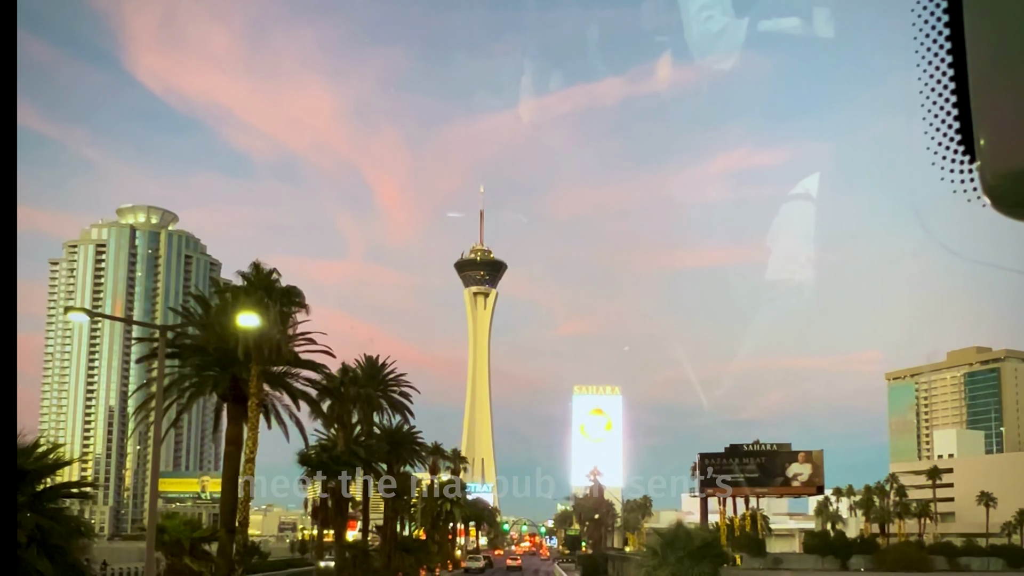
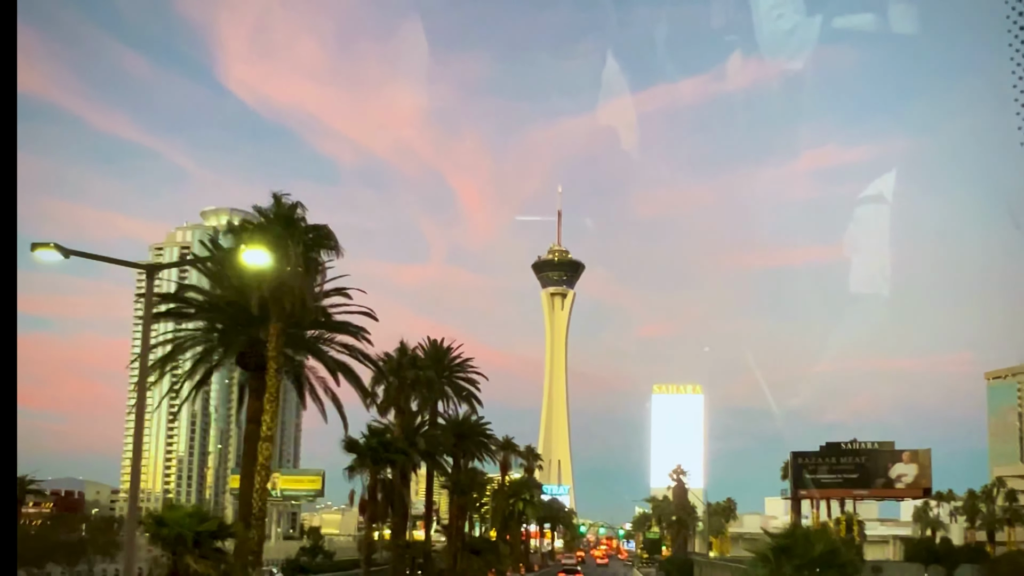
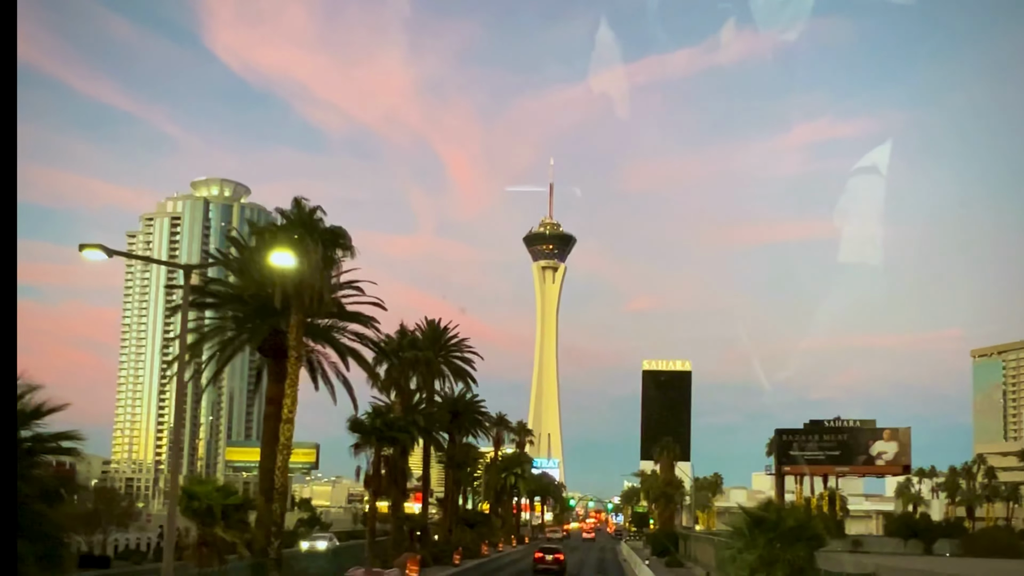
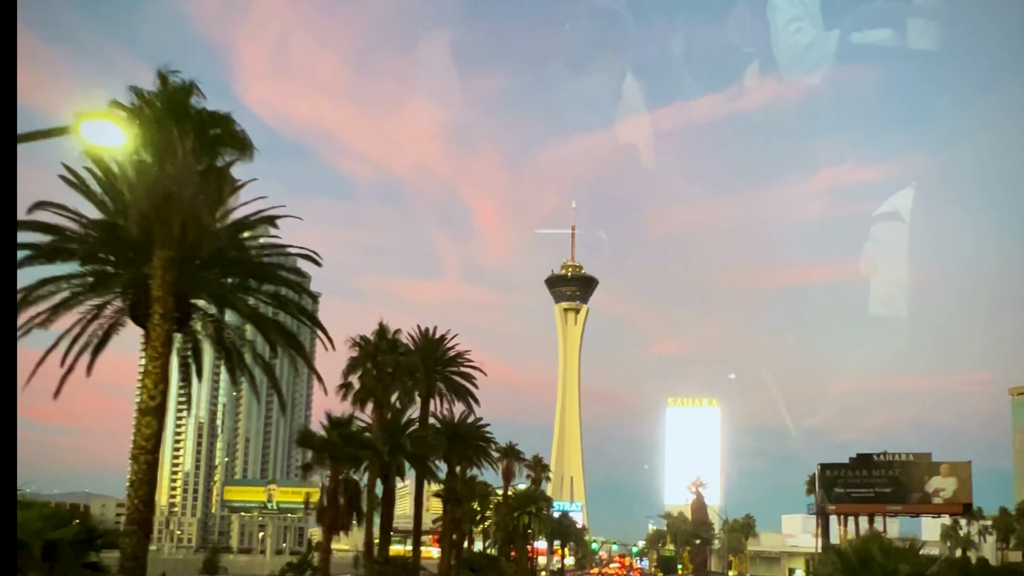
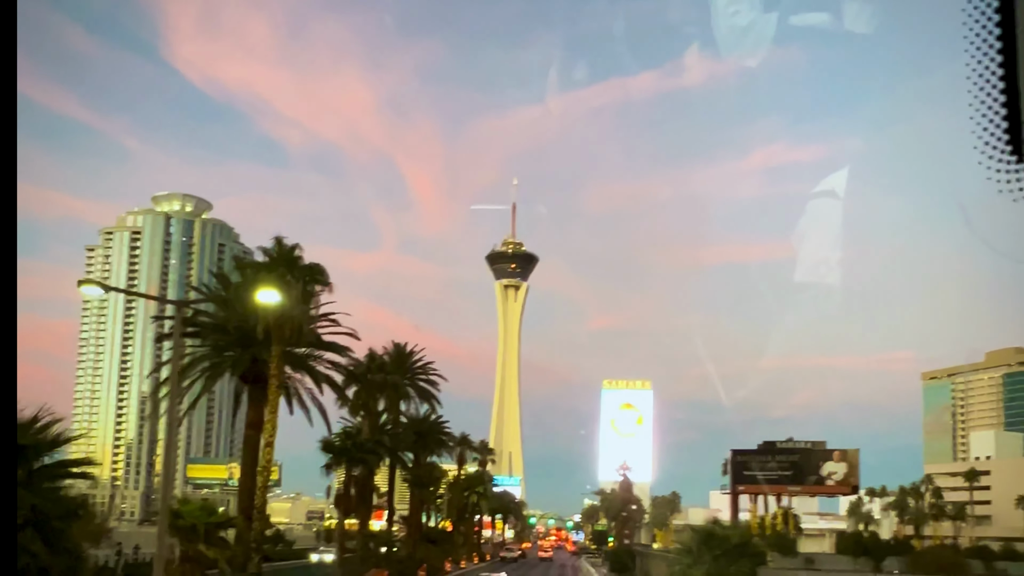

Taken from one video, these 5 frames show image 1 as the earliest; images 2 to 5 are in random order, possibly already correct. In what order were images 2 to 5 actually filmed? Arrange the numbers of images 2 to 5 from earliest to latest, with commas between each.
5, 3, 2, 4
